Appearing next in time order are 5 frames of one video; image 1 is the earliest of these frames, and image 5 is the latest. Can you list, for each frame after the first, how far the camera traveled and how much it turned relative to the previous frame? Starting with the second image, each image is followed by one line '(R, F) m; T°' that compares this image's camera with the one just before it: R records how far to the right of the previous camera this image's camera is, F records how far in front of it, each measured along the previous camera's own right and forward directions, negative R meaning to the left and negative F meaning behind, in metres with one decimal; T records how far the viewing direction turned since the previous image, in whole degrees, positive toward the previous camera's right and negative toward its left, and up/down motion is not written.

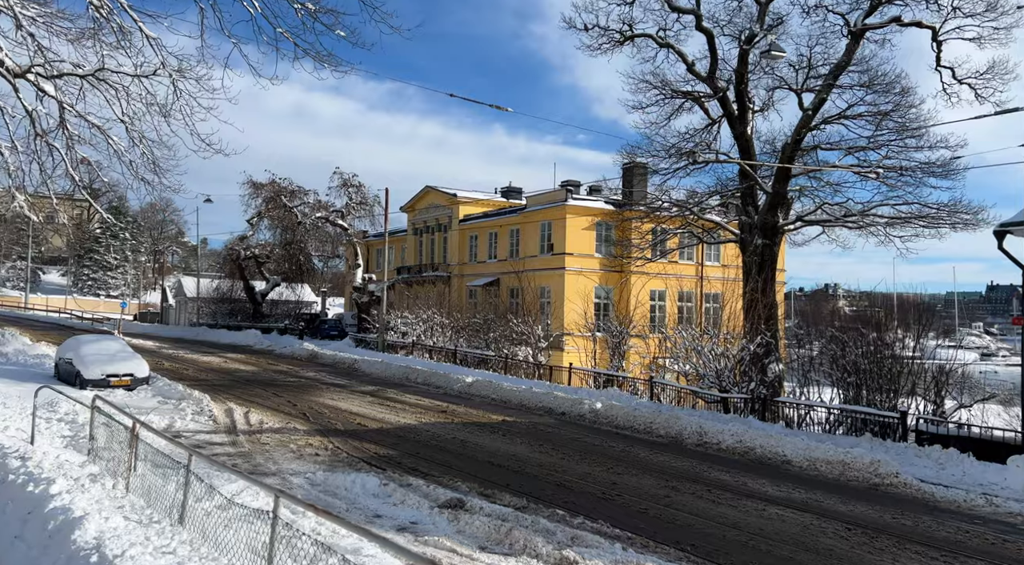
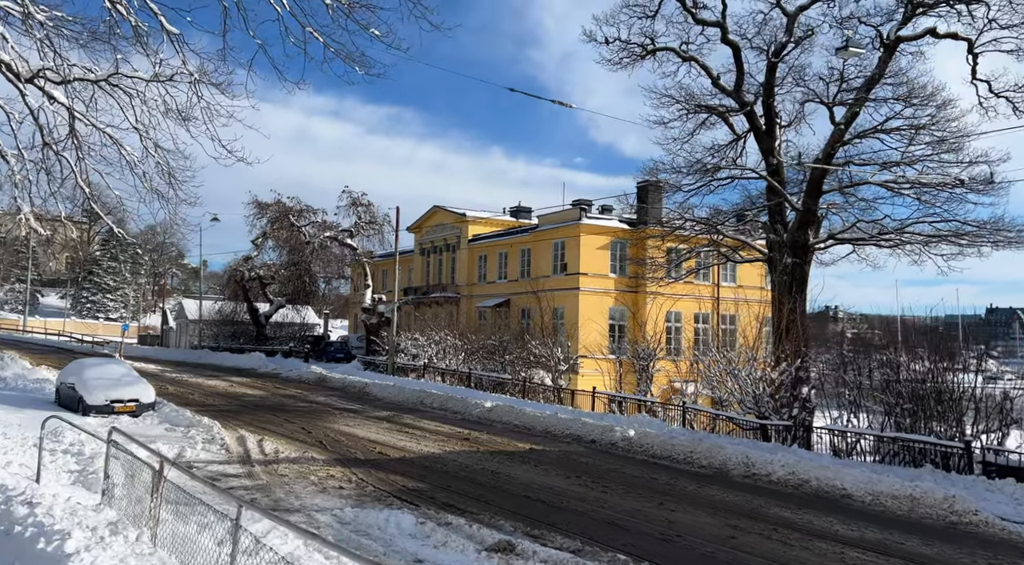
(-0.5, +0.9) m; 0°
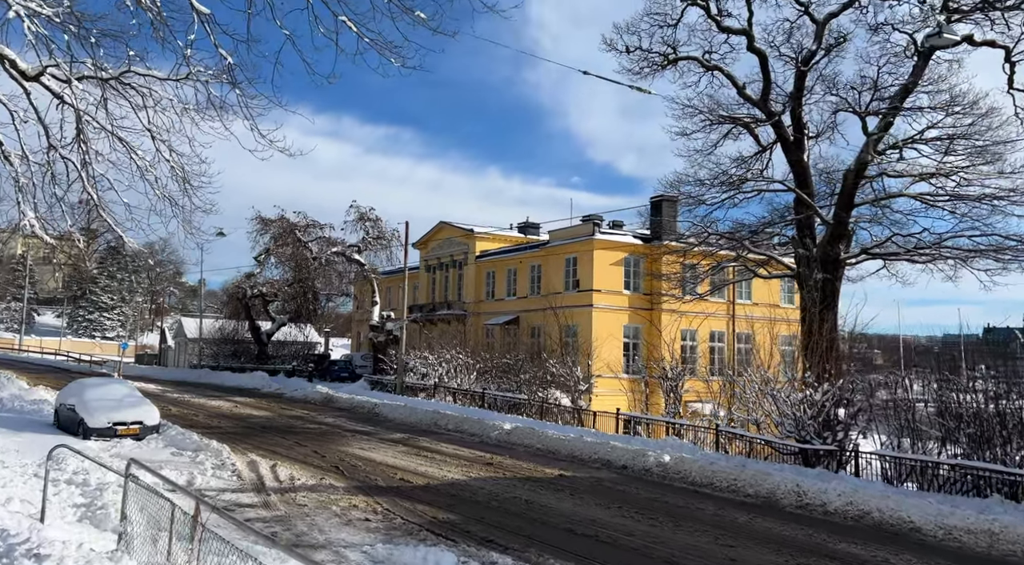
(-0.5, +0.9) m; 0°
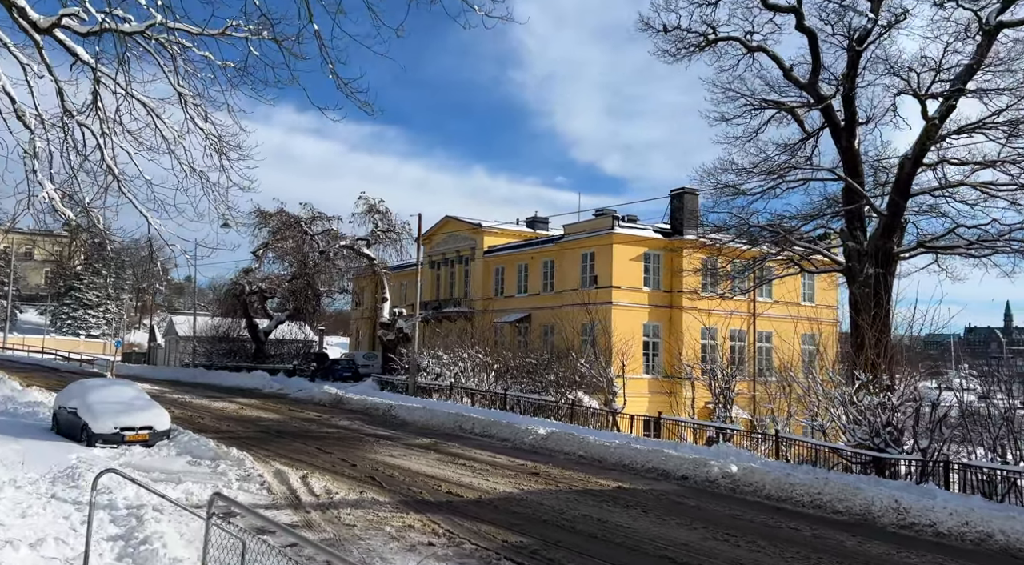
(-1.1, +1.4) m; +1°
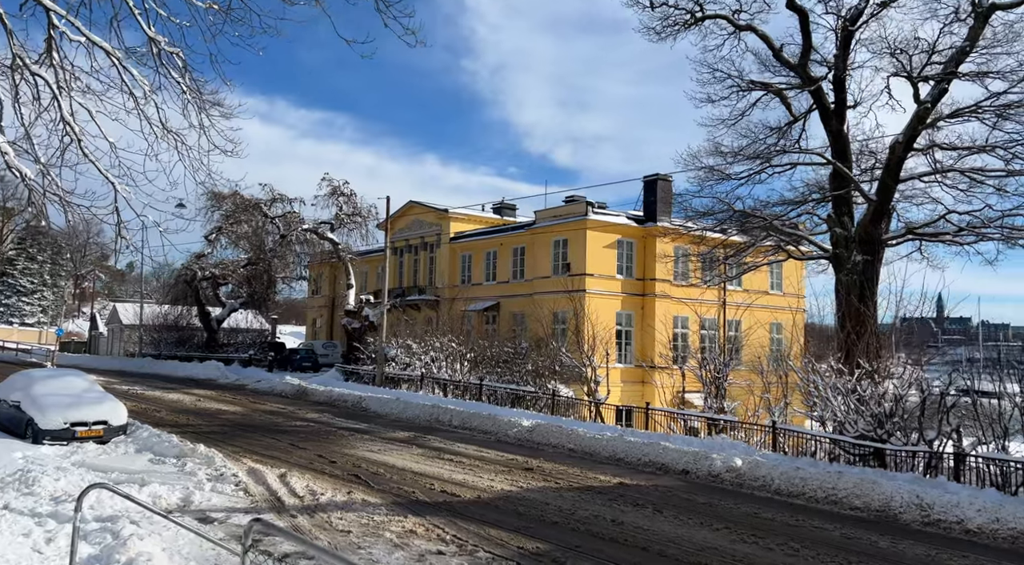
(-0.7, +1.0) m; +3°
